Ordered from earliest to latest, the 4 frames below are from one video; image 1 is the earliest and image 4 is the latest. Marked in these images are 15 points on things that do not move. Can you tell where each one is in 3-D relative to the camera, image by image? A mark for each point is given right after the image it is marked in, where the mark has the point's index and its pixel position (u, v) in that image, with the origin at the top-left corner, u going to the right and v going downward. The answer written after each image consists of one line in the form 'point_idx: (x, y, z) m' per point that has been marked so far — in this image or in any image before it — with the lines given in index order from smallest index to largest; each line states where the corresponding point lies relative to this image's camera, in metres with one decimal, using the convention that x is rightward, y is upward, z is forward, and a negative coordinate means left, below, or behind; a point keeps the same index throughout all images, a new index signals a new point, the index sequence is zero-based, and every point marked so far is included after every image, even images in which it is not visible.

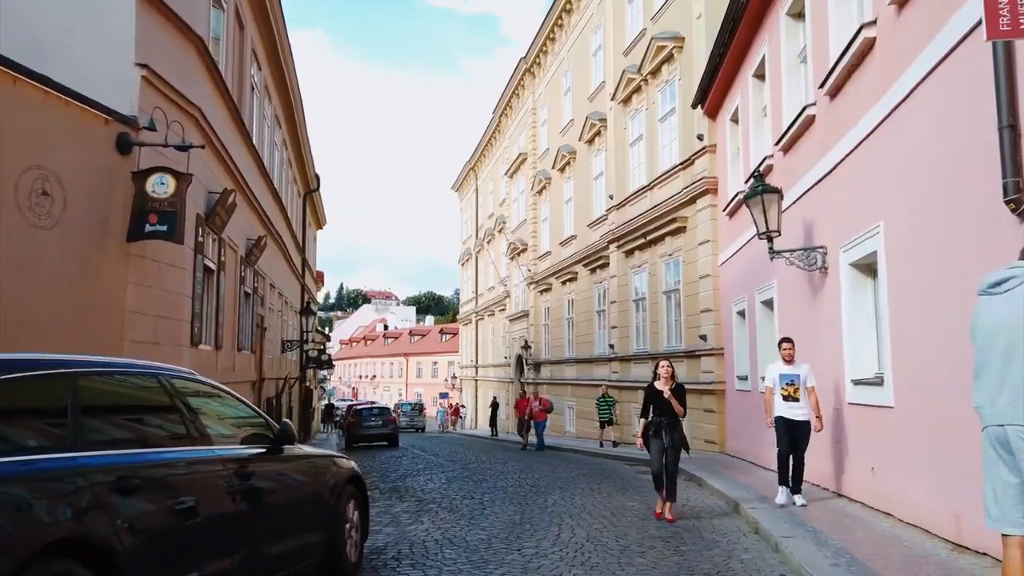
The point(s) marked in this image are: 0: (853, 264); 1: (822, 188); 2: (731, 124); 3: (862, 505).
0: (+4.2, +0.3, +9.1) m
1: (+4.3, +1.4, +10.3) m
2: (+4.9, +3.6, +16.5) m
3: (+4.0, -2.5, +8.5) m
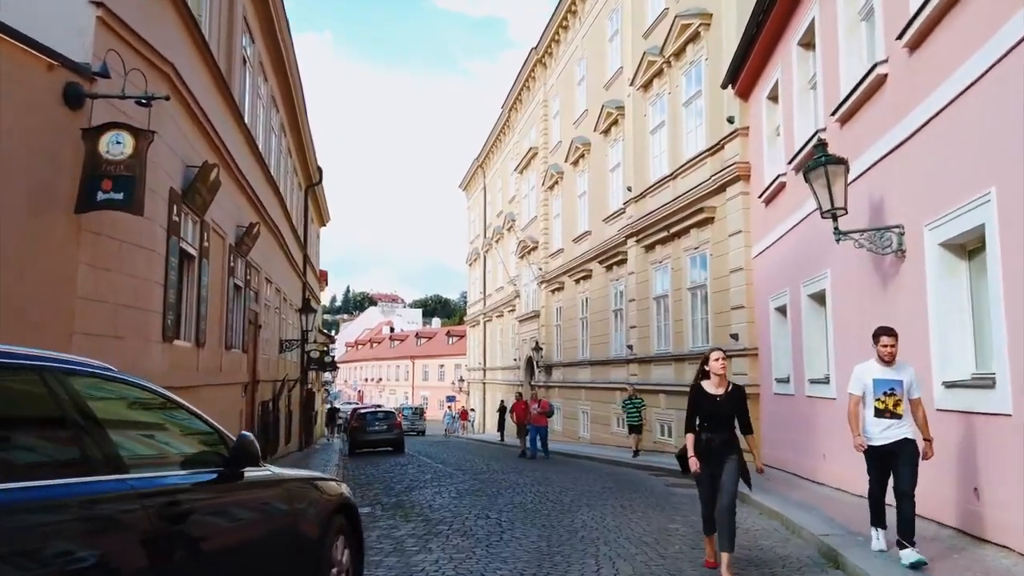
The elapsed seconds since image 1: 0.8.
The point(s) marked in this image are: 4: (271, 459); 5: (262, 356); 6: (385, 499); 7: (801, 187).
0: (+4.4, +0.4, +7.7) m
1: (+4.6, +1.5, +8.9) m
2: (+5.2, +3.7, +15.1) m
3: (+4.3, -2.3, +7.0) m
4: (-6.0, -4.3, +18.6) m
5: (-5.7, -1.5, +16.9) m
6: (-2.0, -3.4, +11.9) m
7: (+5.0, +1.8, +12.8) m
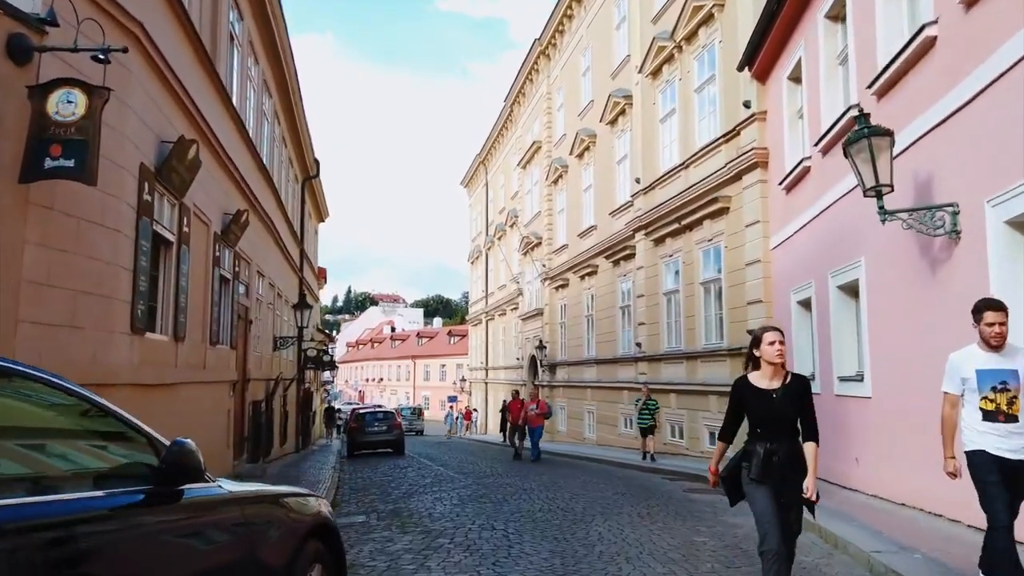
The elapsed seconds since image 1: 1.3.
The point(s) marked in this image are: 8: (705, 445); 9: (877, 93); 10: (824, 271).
0: (+4.5, +0.6, +6.8) m
1: (+4.7, +1.7, +8.0) m
2: (+5.3, +3.9, +14.2) m
3: (+4.3, -2.2, +6.2) m
4: (-5.9, -4.1, +17.8) m
5: (-5.6, -1.4, +16.0) m
6: (-1.9, -3.2, +11.0) m
7: (+5.1, +1.9, +12.0) m
8: (+4.7, -3.8, +18.1) m
9: (+4.7, +2.5, +9.6) m
10: (+5.1, +0.3, +12.1) m
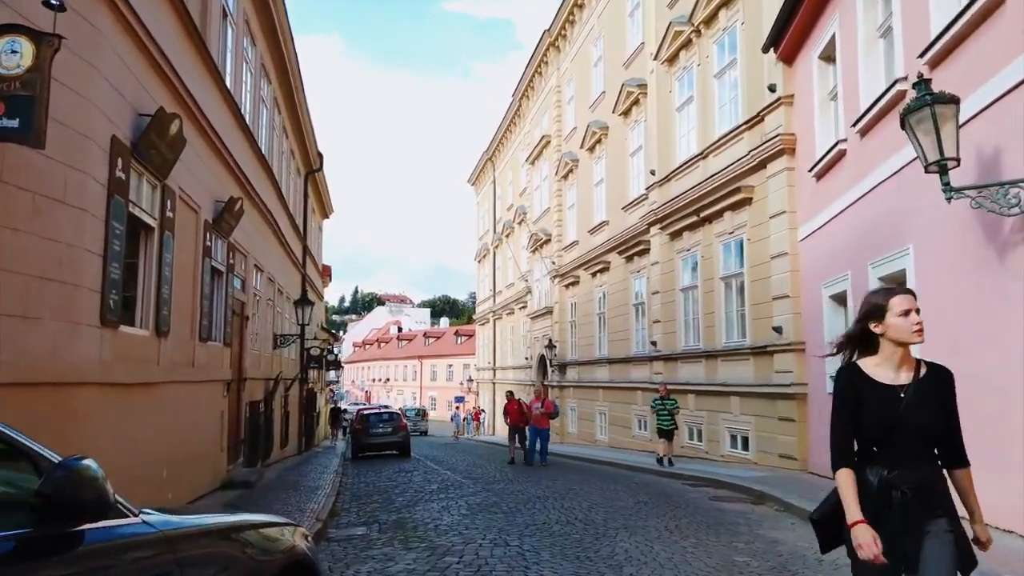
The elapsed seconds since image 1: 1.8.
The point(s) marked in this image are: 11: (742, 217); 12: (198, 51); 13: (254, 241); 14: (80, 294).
0: (+4.7, +0.7, +5.9) m
1: (+4.8, +1.8, +7.1) m
2: (+5.5, +4.0, +13.3) m
3: (+4.5, -2.1, +5.3) m
4: (-5.7, -4.0, +17.0) m
5: (-5.3, -1.3, +15.2) m
6: (-1.7, -3.1, +10.2) m
7: (+5.3, +2.0, +11.1) m
8: (+5.0, -3.7, +17.2) m
9: (+4.9, +2.6, +8.7) m
10: (+5.3, +0.4, +11.2) m
11: (+5.1, +1.6, +16.7) m
12: (-4.3, +3.2, +10.2) m
13: (-5.2, +0.9, +15.2) m
14: (-3.7, -0.1, +6.4) m
